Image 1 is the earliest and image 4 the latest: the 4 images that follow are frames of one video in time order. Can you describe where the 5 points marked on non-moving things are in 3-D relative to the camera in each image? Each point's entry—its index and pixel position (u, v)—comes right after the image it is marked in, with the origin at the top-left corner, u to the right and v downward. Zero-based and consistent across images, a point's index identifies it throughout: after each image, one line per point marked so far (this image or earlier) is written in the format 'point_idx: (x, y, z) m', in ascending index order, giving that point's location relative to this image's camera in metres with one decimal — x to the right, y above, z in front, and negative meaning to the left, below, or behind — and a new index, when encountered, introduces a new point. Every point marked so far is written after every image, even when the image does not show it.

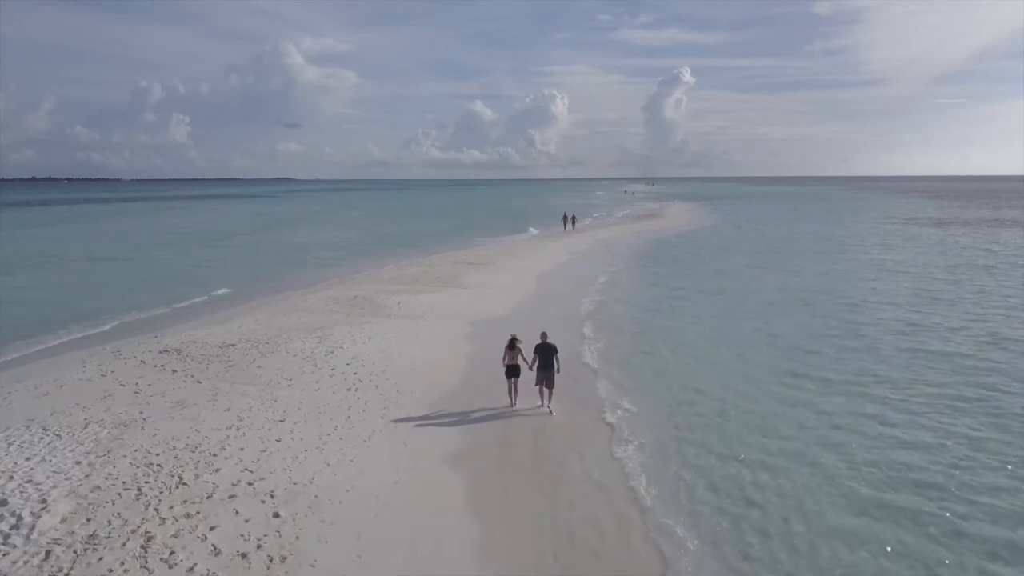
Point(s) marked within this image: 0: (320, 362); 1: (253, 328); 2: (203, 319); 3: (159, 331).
0: (-4.1, -1.7, +13.0) m
1: (-6.7, -1.1, +16.1) m
2: (-8.9, -0.9, +18.2) m
3: (-9.5, -1.2, +16.7) m
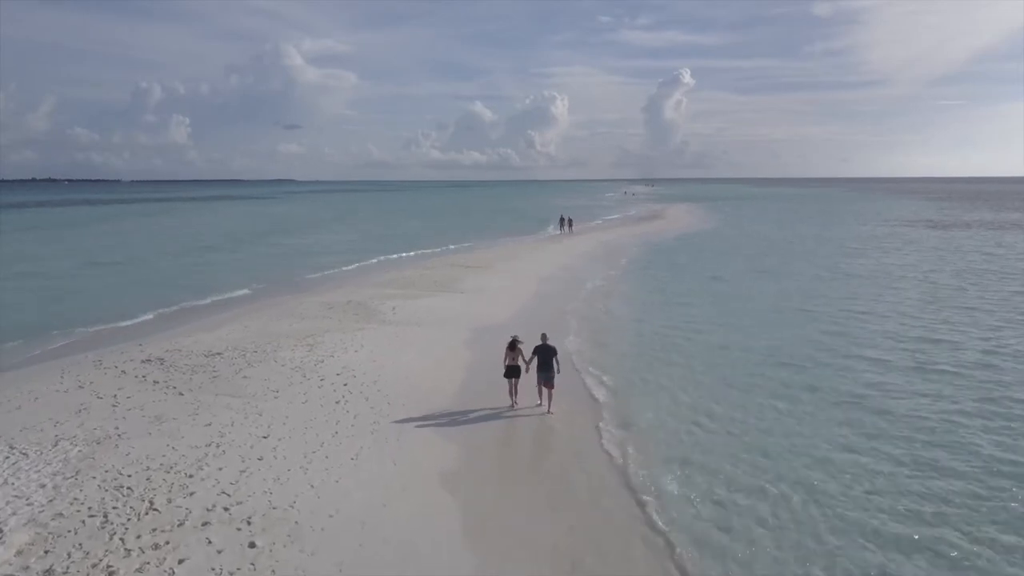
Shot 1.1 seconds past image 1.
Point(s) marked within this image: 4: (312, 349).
0: (-4.2, -1.8, +12.6) m
1: (-6.8, -1.2, +15.7) m
2: (-9.0, -1.0, +17.8) m
3: (-9.6, -1.3, +16.3) m
4: (-4.6, -1.5, +14.2) m
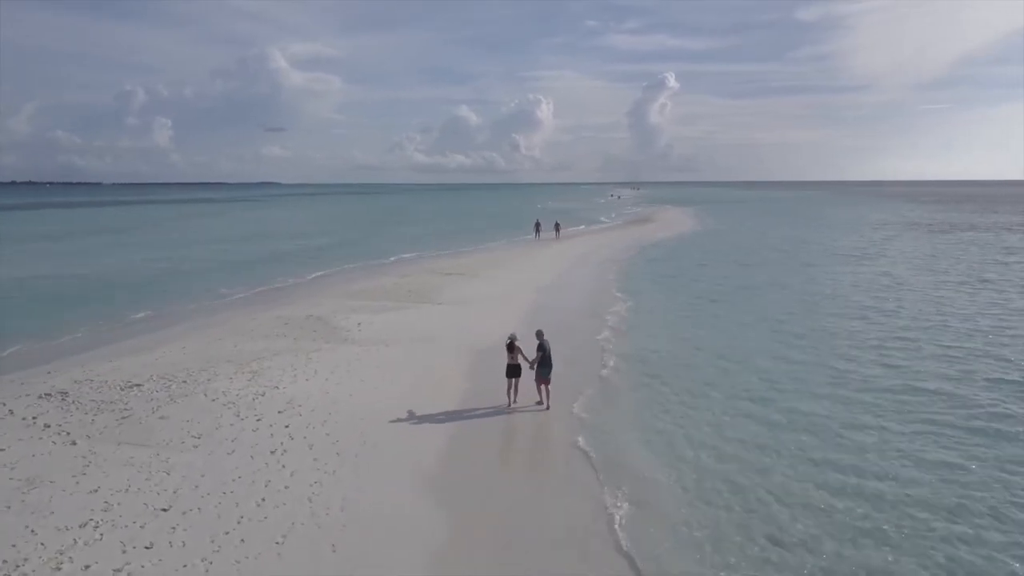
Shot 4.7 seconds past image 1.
0: (-4.5, -2.0, +10.7) m
1: (-7.1, -1.5, +13.7) m
2: (-9.4, -1.3, +15.8) m
3: (-10.0, -1.6, +14.3) m
4: (-5.0, -1.7, +12.3) m
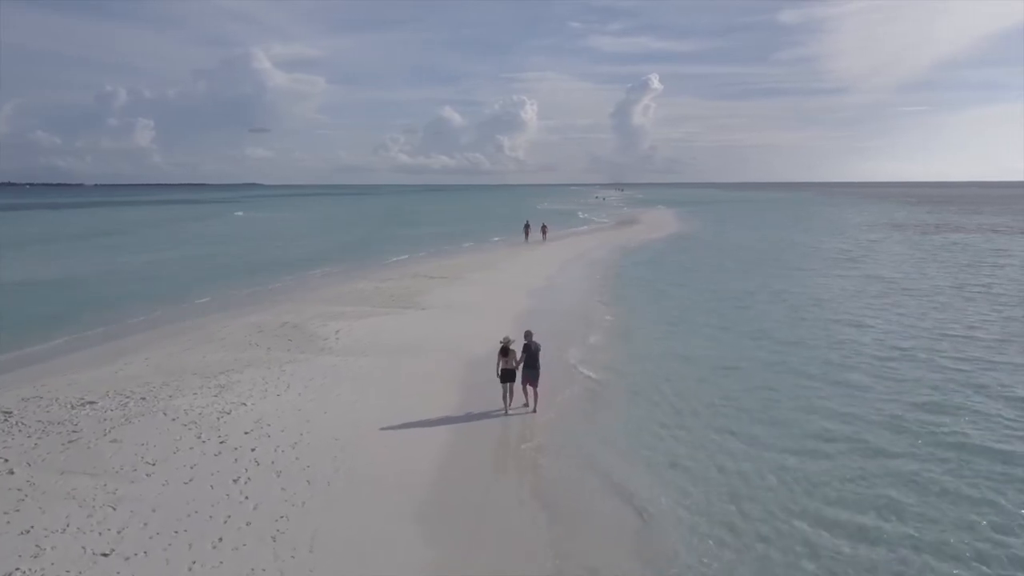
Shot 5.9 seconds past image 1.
0: (-4.7, -2.1, +9.9) m
1: (-7.4, -1.6, +12.9) m
2: (-9.7, -1.5, +15.0) m
3: (-10.2, -1.8, +13.5) m
4: (-5.2, -1.8, +11.6) m
